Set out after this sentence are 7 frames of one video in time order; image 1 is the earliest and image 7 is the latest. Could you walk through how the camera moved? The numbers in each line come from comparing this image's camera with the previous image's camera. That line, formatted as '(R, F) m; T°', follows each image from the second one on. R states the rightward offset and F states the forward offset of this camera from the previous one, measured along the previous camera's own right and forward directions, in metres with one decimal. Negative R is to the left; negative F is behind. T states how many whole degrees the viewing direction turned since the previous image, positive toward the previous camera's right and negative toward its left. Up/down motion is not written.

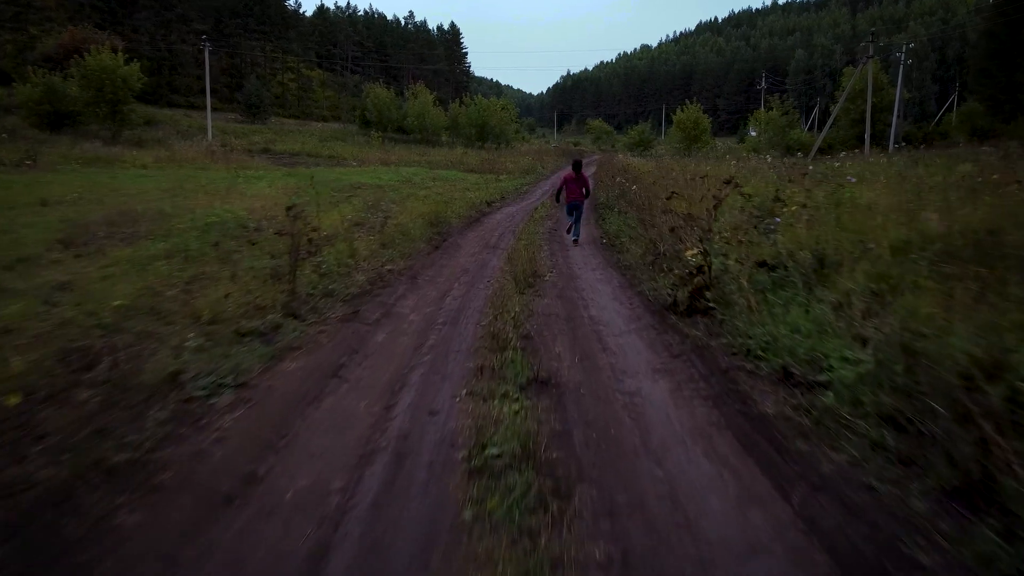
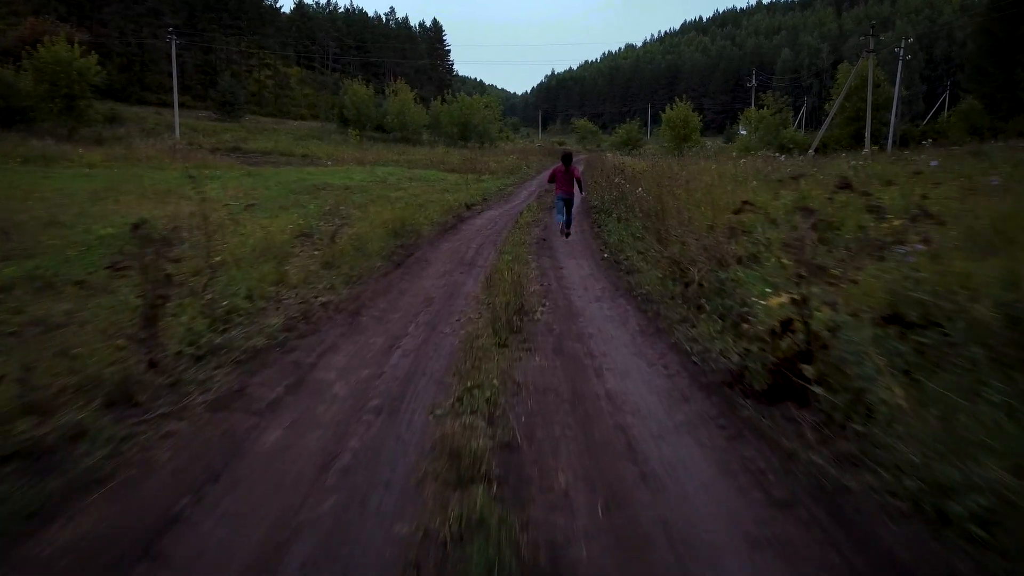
(+0.1, +2.7) m; +1°
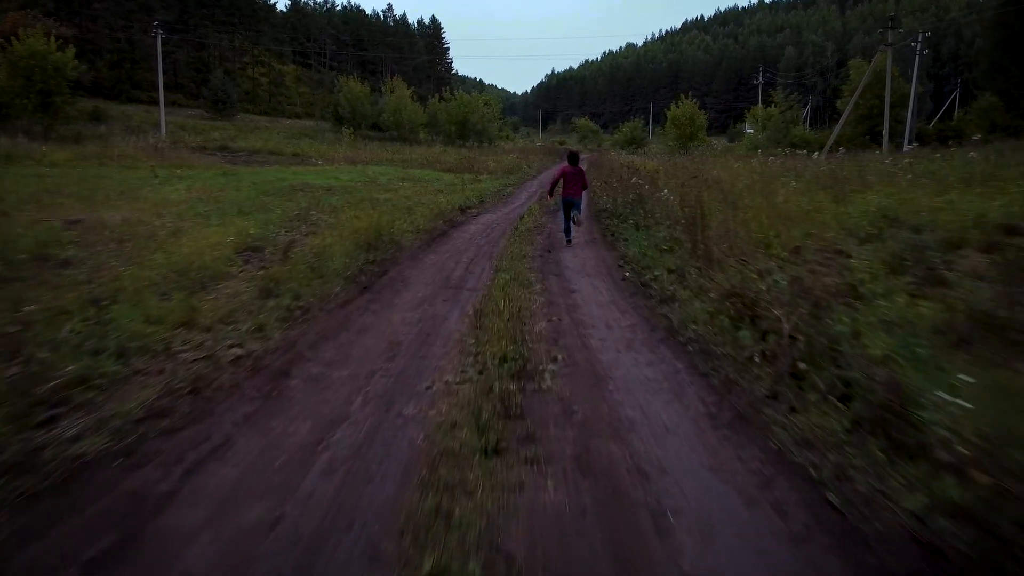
(0.0, +2.3) m; 0°
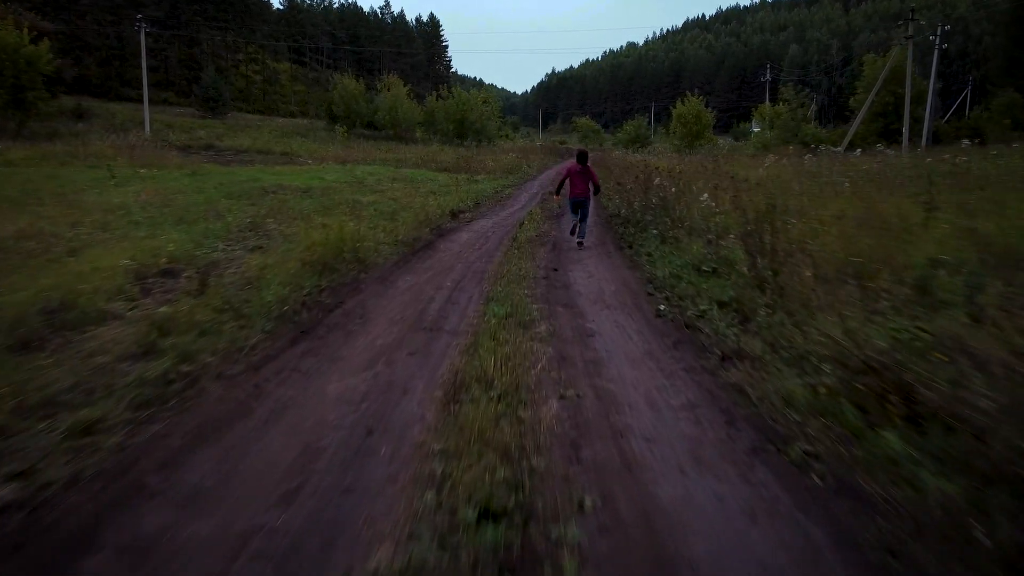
(0.0, +2.4) m; 0°
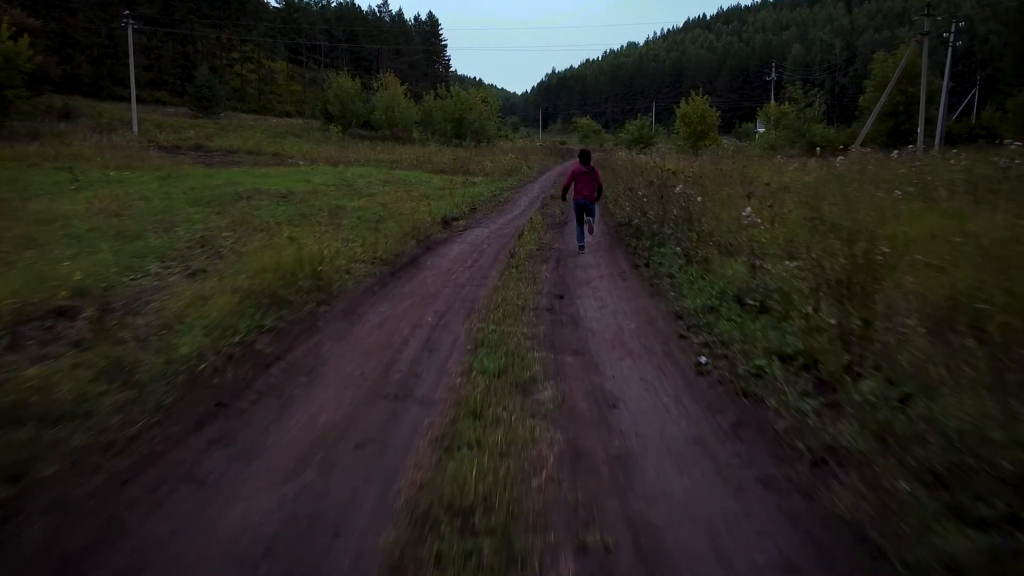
(0.0, +1.7) m; 0°
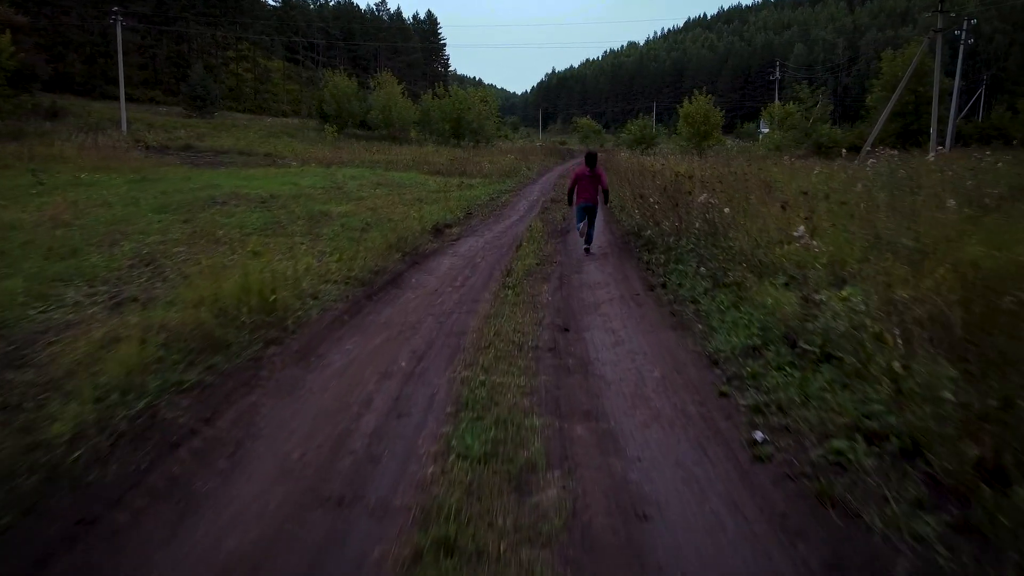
(0.0, +1.4) m; 0°
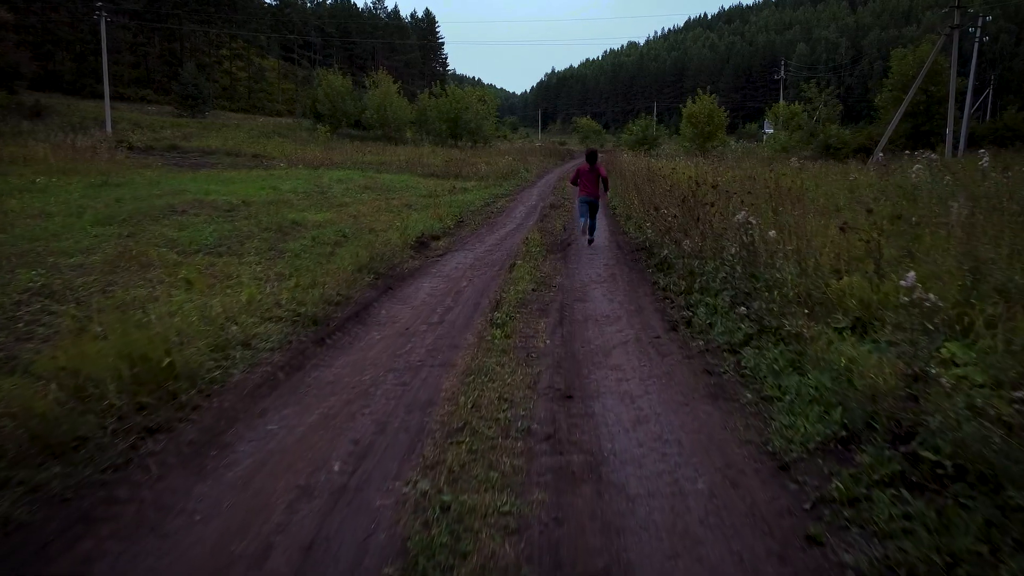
(+0.1, +1.7) m; 0°
